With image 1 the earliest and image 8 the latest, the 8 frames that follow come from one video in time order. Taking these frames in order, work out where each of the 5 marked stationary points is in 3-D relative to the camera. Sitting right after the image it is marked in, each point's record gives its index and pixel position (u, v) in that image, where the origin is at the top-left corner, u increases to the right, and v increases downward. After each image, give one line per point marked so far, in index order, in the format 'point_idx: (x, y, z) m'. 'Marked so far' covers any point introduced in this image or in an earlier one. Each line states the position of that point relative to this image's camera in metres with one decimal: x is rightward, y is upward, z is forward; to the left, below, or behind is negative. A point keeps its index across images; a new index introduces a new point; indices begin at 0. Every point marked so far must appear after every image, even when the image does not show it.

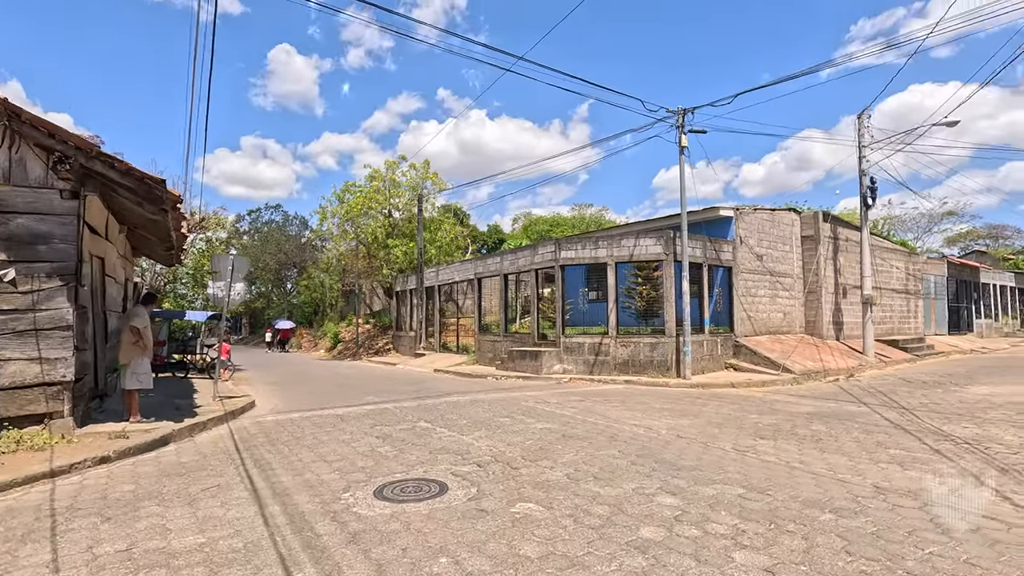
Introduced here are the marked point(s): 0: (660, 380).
0: (+4.3, -2.7, +15.3) m
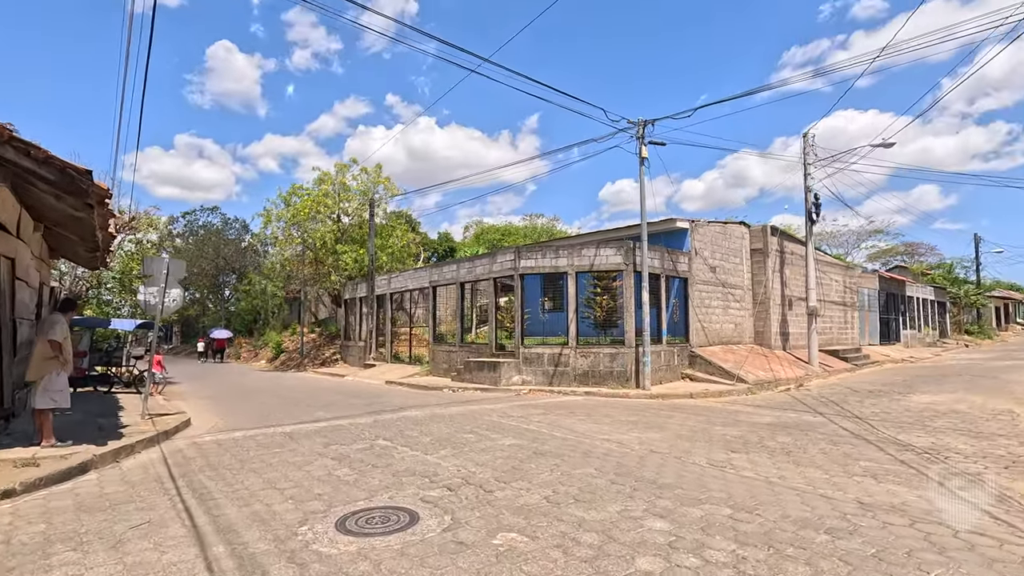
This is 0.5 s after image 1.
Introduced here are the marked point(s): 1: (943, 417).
0: (+3.1, -3.0, +15.2) m
1: (+9.1, -2.7, +11.3) m
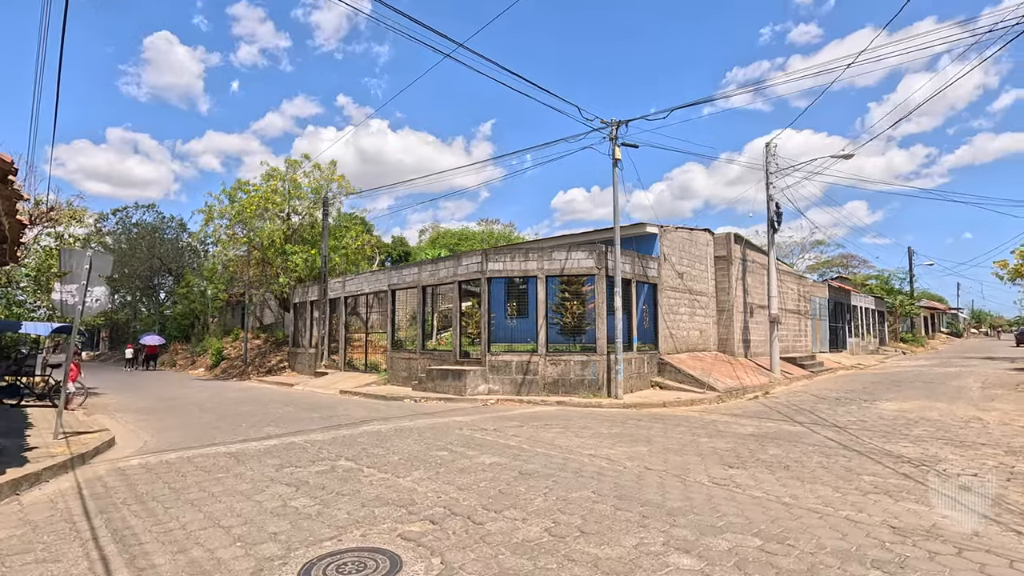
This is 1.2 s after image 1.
0: (+2.2, -3.1, +14.6) m
1: (+8.6, -2.9, +11.3) m
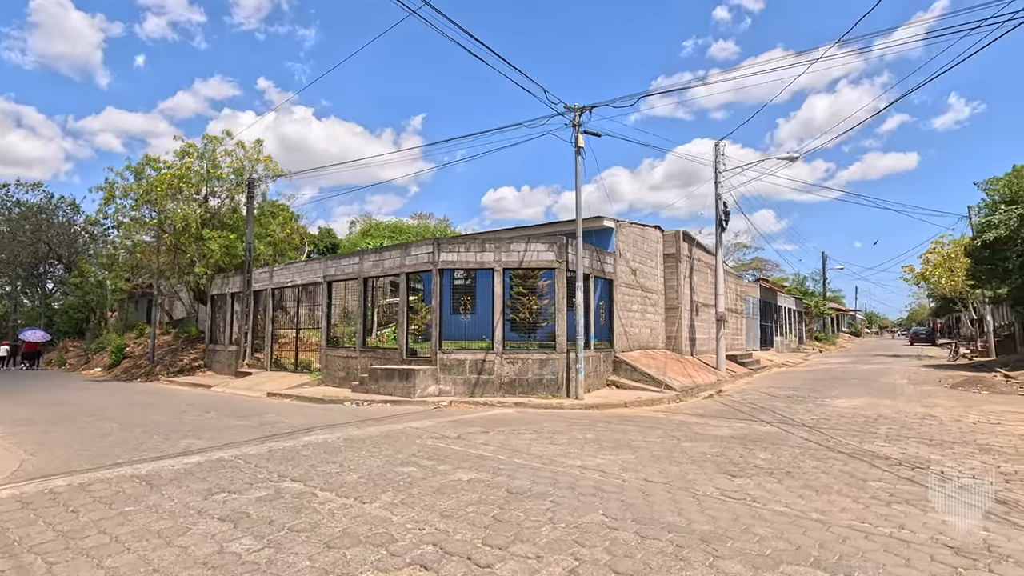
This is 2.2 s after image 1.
0: (+1.0, -2.9, +13.7) m
1: (+7.8, -2.8, +11.3) m
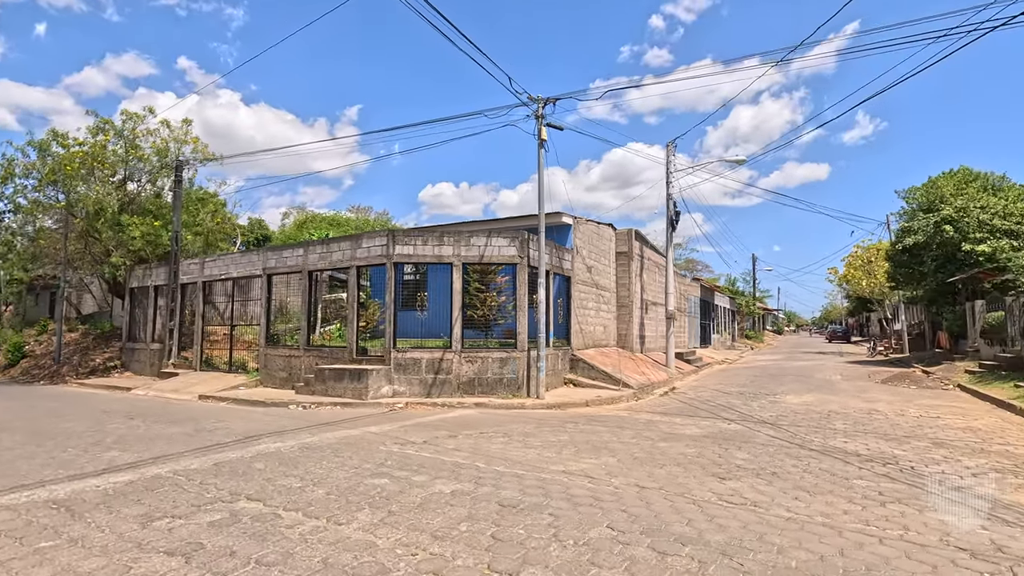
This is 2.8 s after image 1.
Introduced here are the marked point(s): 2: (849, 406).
0: (0.0, -2.8, +13.3) m
1: (+7.0, -2.8, +11.7) m
2: (+8.4, -2.9, +13.3) m
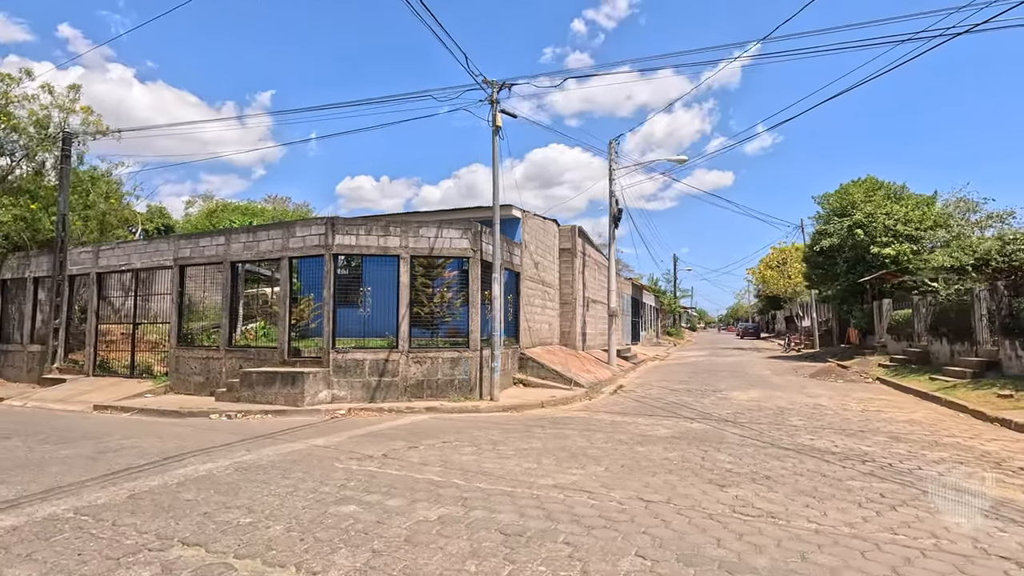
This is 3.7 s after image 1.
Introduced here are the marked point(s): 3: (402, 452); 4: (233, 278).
0: (-1.0, -2.7, +12.4) m
1: (+6.1, -2.8, +11.8) m
2: (+7.2, -2.9, +13.6) m
3: (-1.6, -2.4, +7.9) m
4: (-7.5, +0.3, +14.4) m
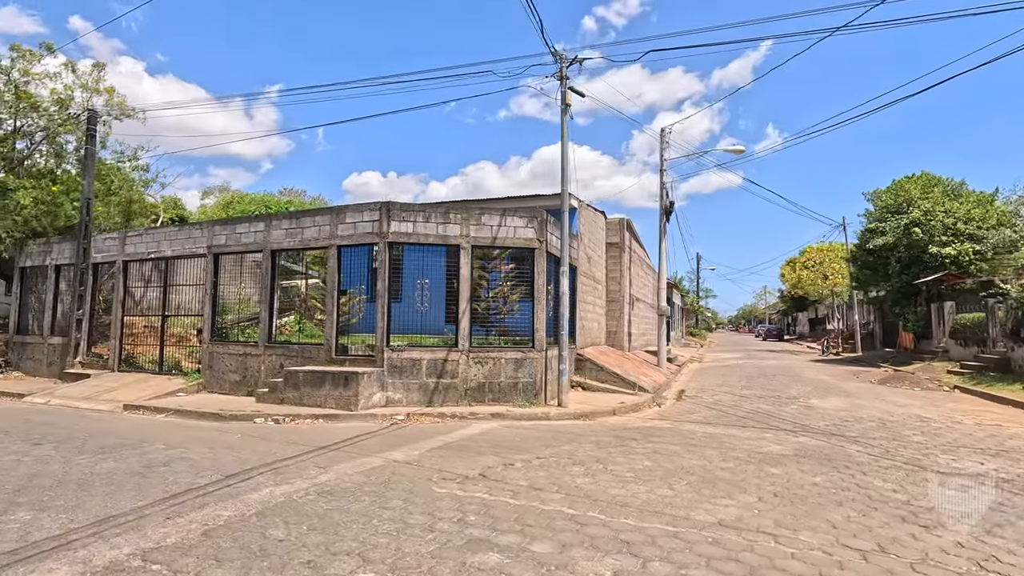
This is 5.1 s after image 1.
0: (+0.5, -2.6, +11.2) m
1: (+7.6, -2.8, +10.6) m
2: (+8.7, -2.9, +12.4) m
3: (-0.2, -2.3, +6.7) m
4: (-5.9, +0.5, +13.3) m
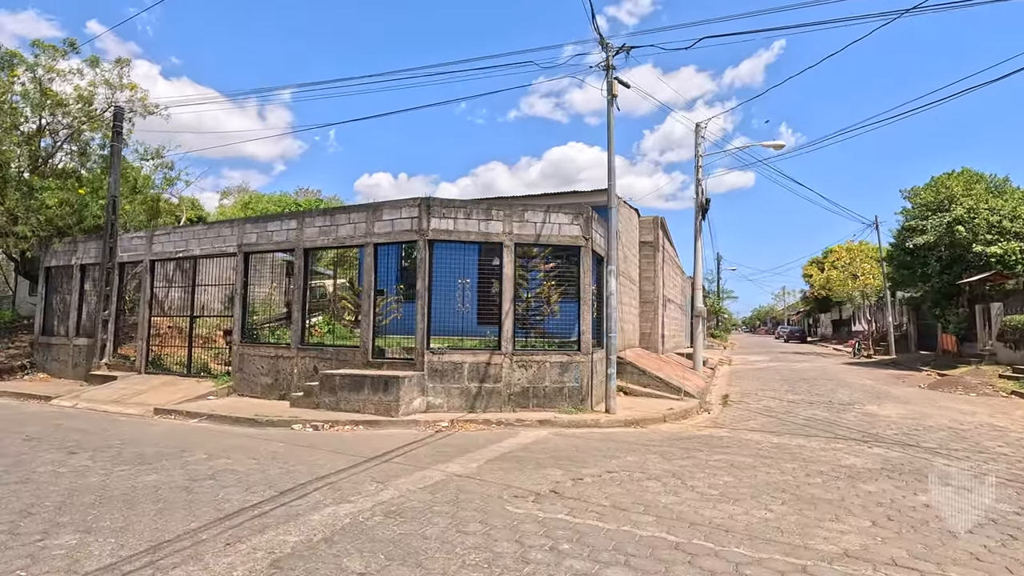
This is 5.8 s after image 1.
0: (+1.4, -2.6, +10.6) m
1: (+8.5, -2.8, +9.8) m
2: (+9.7, -2.9, +11.6) m
3: (+0.7, -2.3, +6.2) m
4: (-4.9, +0.5, +12.8) m
